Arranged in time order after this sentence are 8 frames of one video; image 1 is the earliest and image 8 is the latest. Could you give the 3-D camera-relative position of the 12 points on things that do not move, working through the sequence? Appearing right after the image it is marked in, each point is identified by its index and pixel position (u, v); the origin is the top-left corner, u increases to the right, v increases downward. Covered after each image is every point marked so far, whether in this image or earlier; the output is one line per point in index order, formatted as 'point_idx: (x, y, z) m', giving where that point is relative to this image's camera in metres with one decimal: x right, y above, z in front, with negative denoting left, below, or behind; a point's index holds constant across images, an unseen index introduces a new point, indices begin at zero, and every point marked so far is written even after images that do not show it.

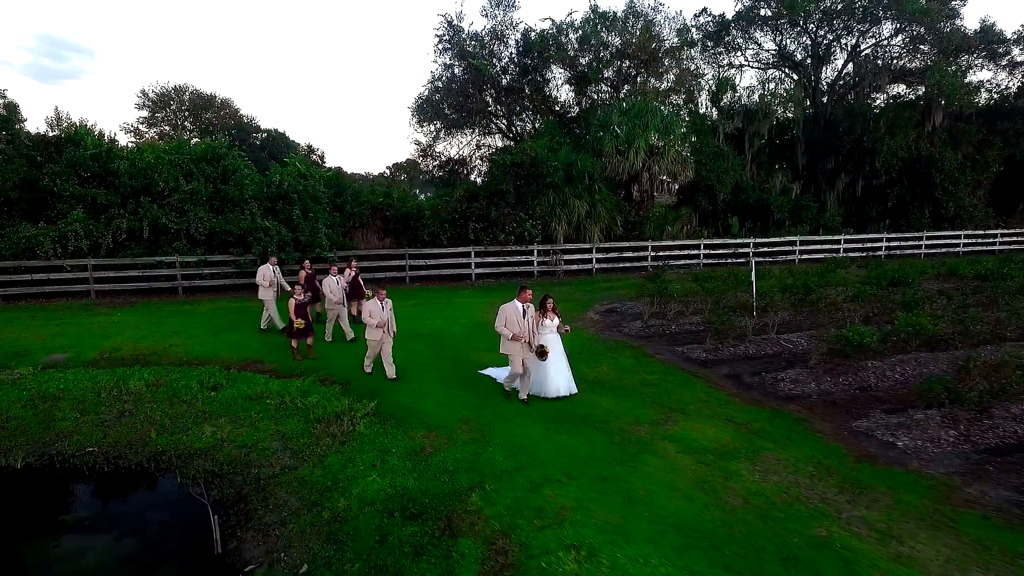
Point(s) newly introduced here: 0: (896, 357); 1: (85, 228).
0: (+5.6, -1.0, +9.1) m
1: (-10.4, +1.5, +15.1) m
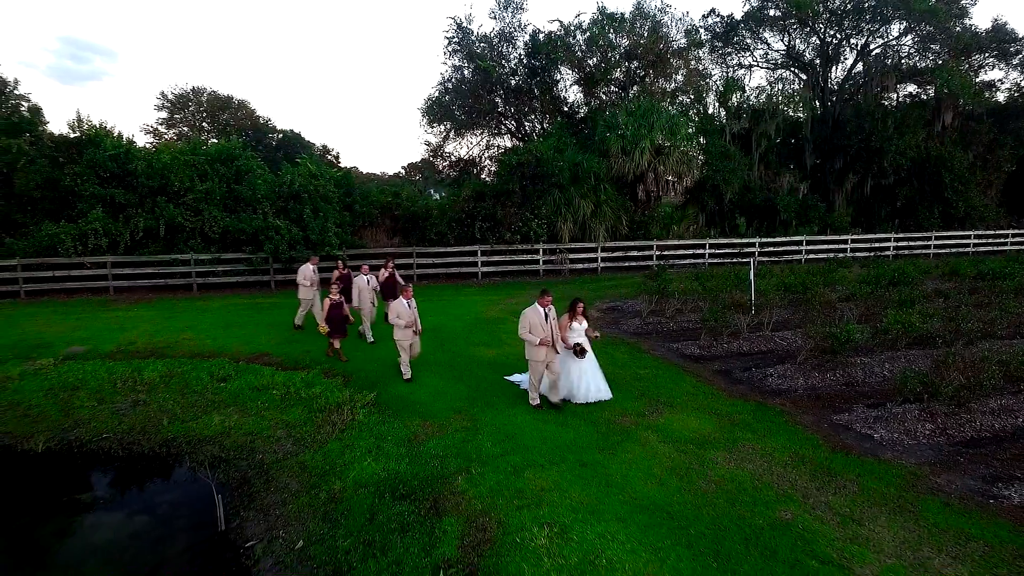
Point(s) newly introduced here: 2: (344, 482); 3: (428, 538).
0: (+5.5, -1.0, +9.2) m
1: (-10.3, +1.6, +15.7) m
2: (-1.7, -2.0, +6.3) m
3: (-0.7, -2.0, +4.9) m
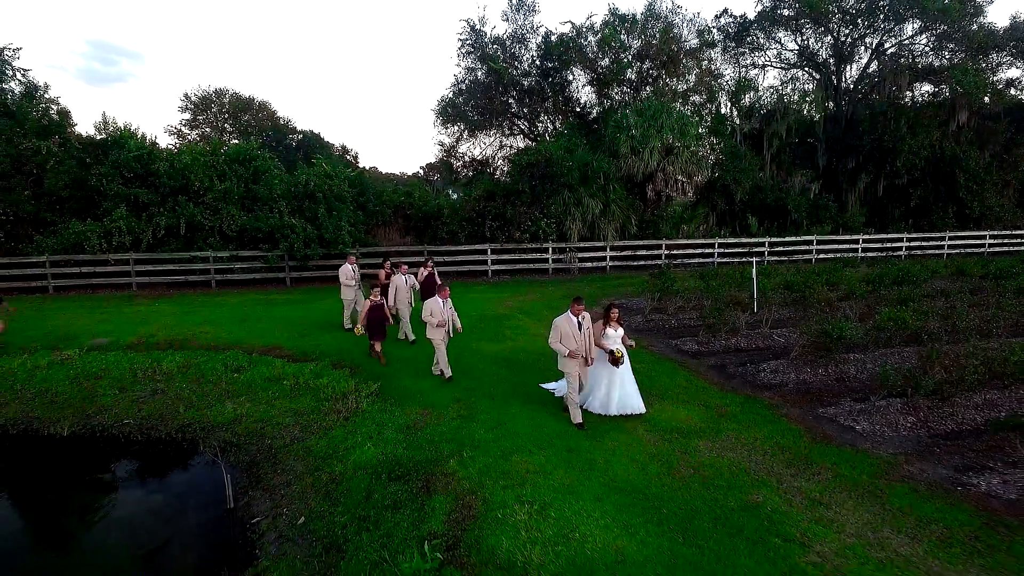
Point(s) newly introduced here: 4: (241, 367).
0: (+5.5, -0.9, +9.4) m
1: (-10.1, +1.7, +16.3) m
2: (-1.8, -1.9, +6.7) m
3: (-0.8, -1.9, +5.3) m
4: (-4.5, -1.3, +10.2) m
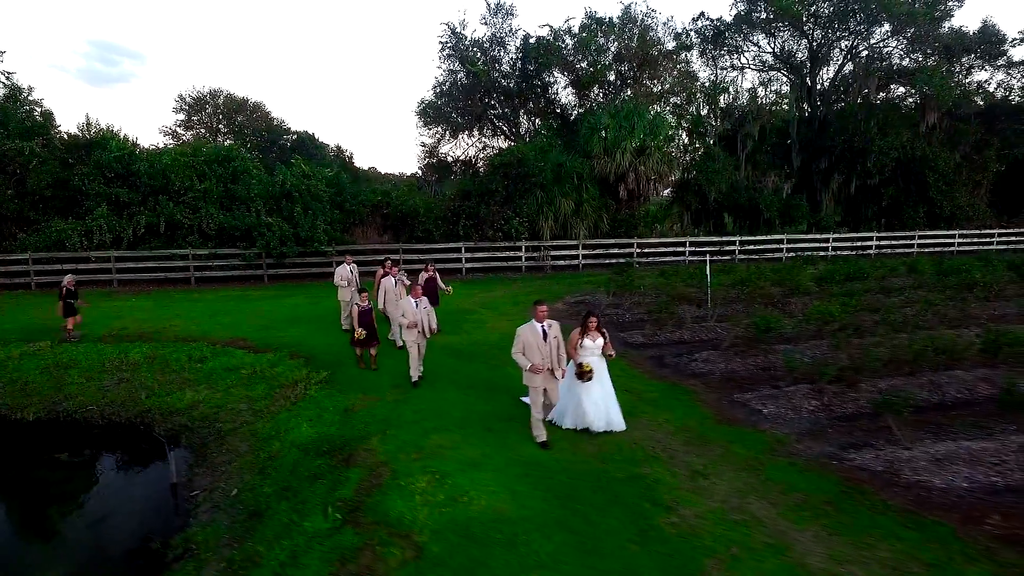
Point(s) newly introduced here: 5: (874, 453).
0: (+4.7, -0.8, +9.9) m
1: (-10.9, +1.8, +16.8) m
2: (-2.7, -1.8, +7.2) m
3: (-1.7, -1.8, +5.8) m
4: (-5.3, -1.2, +10.7) m
5: (+3.6, -1.7, +6.2) m
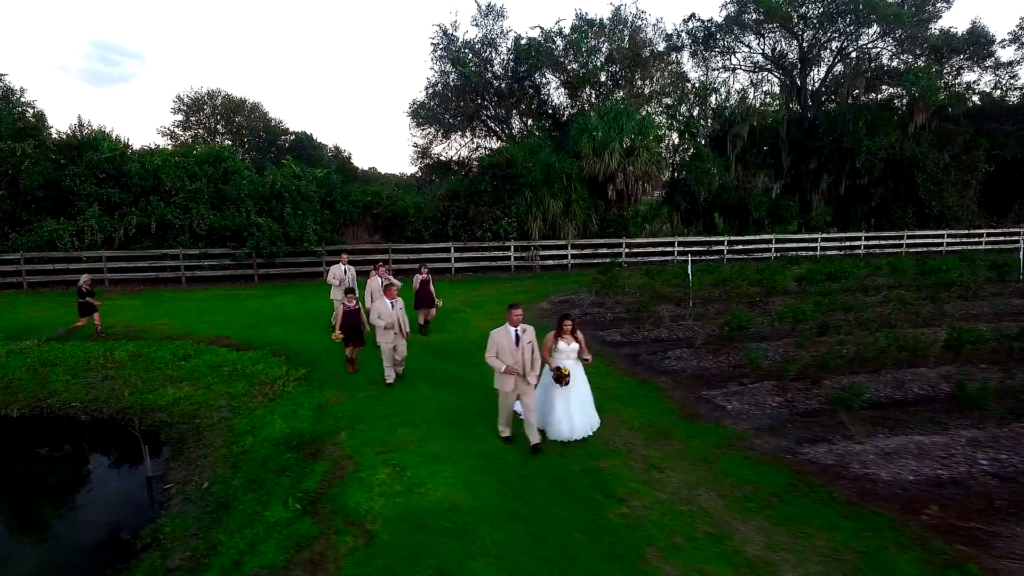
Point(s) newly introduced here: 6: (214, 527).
0: (+4.3, -0.8, +10.1) m
1: (-11.3, +1.8, +17.0) m
2: (-3.0, -1.8, +7.3) m
3: (-2.1, -1.8, +6.0) m
4: (-5.7, -1.2, +10.9) m
5: (+3.3, -1.6, +6.4) m
6: (-2.6, -2.1, +5.4) m
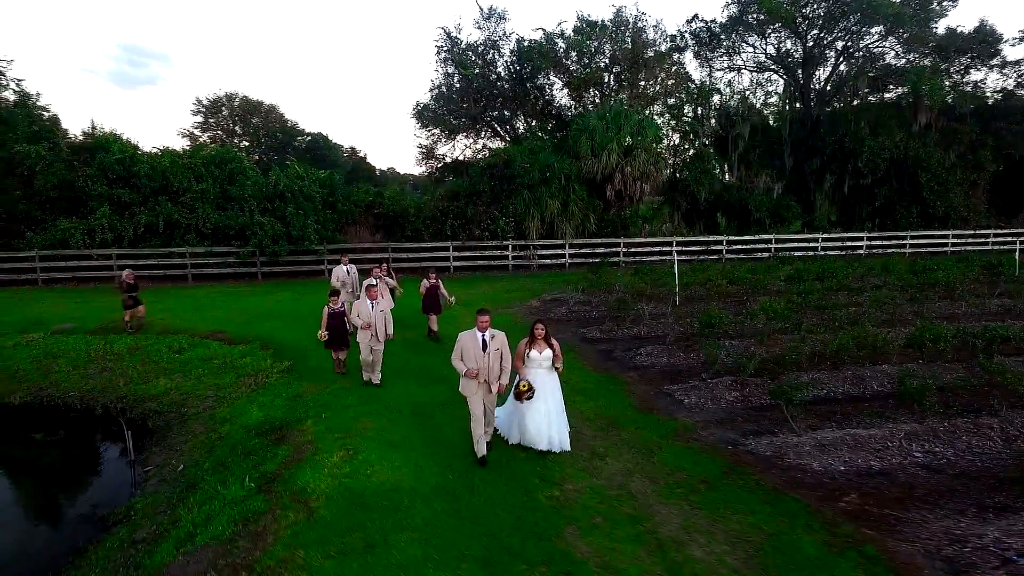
0: (+3.9, -0.8, +10.3) m
1: (-11.5, +1.9, +17.7) m
2: (-3.5, -1.7, +7.8) m
3: (-2.6, -1.7, +6.4) m
4: (-6.0, -1.1, +11.4) m
5: (+2.8, -1.6, +6.6) m
6: (-3.1, -2.0, +5.8) m
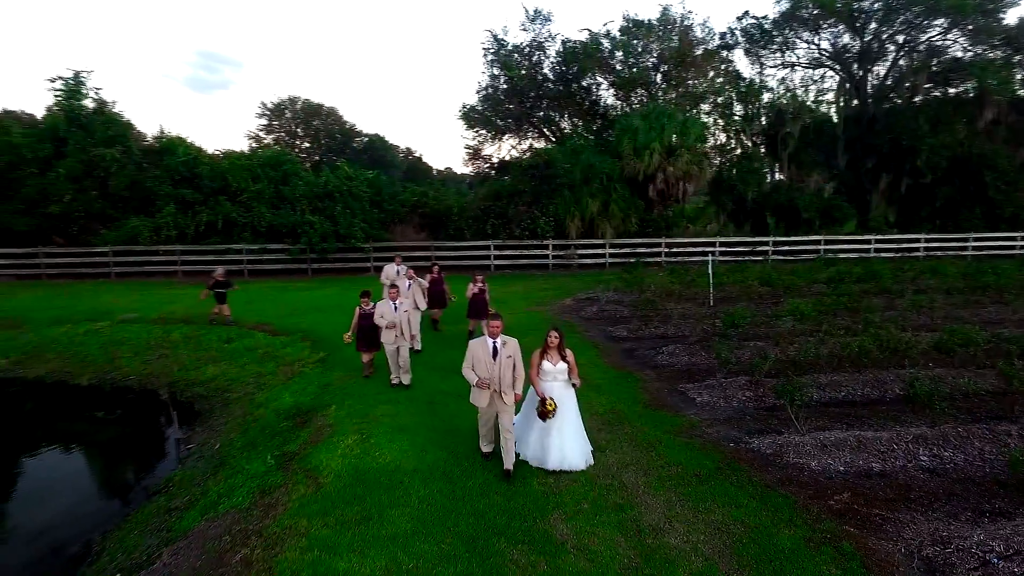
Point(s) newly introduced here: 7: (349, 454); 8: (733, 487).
0: (+4.3, -0.8, +10.2) m
1: (-10.3, +2.1, +19.0) m
2: (-3.3, -1.6, +8.4) m
3: (-2.5, -1.7, +6.9) m
4: (-5.5, -1.0, +12.2) m
5: (+2.8, -1.6, +6.7) m
6: (-3.1, -1.9, +6.4) m
7: (-1.6, -1.6, +6.1) m
8: (+2.0, -1.8, +5.6) m
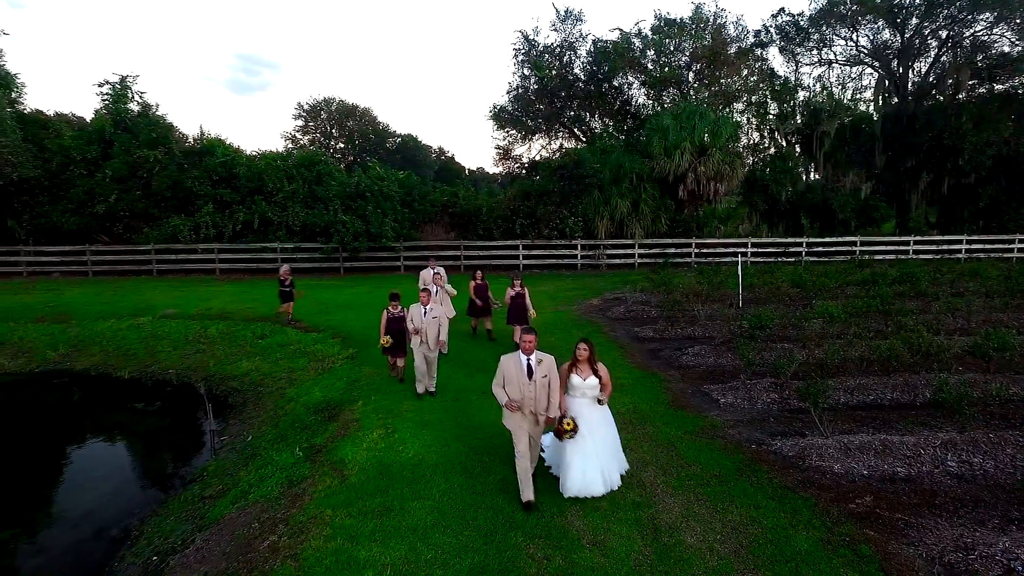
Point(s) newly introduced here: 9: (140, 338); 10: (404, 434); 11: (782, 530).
0: (+4.7, -0.8, +10.1) m
1: (-9.4, +2.2, +19.6) m
2: (-3.0, -1.6, +8.6) m
3: (-2.3, -1.7, +7.1) m
4: (-5.0, -0.9, +12.6) m
5: (+3.1, -1.6, +6.6) m
6: (-2.9, -1.9, +6.6) m
7: (-1.4, -1.6, +6.3) m
8: (+2.2, -1.8, +5.6) m
9: (-7.6, -1.0, +12.7) m
10: (-1.1, -1.6, +6.6) m
11: (+2.1, -1.9, +4.9) m
